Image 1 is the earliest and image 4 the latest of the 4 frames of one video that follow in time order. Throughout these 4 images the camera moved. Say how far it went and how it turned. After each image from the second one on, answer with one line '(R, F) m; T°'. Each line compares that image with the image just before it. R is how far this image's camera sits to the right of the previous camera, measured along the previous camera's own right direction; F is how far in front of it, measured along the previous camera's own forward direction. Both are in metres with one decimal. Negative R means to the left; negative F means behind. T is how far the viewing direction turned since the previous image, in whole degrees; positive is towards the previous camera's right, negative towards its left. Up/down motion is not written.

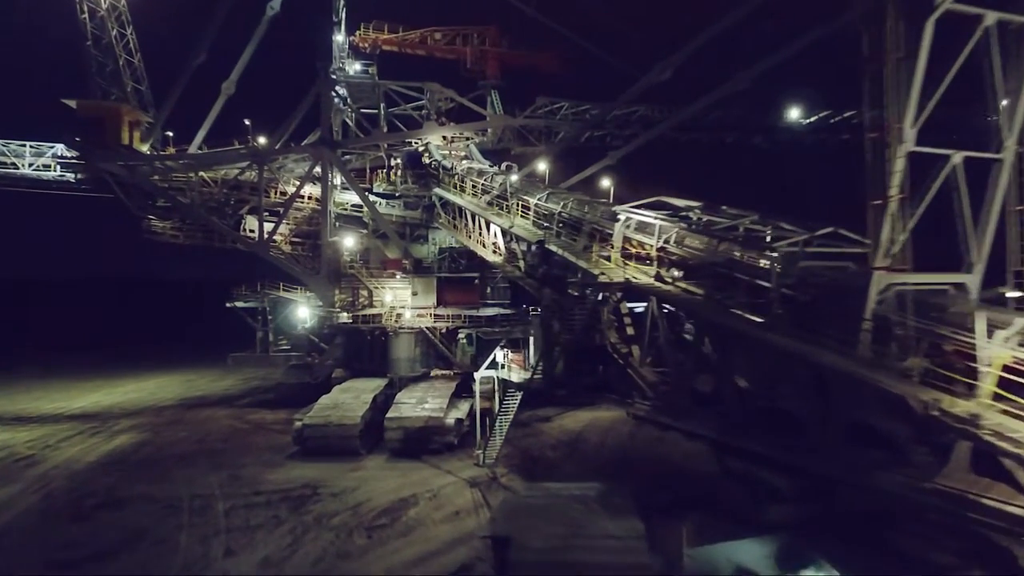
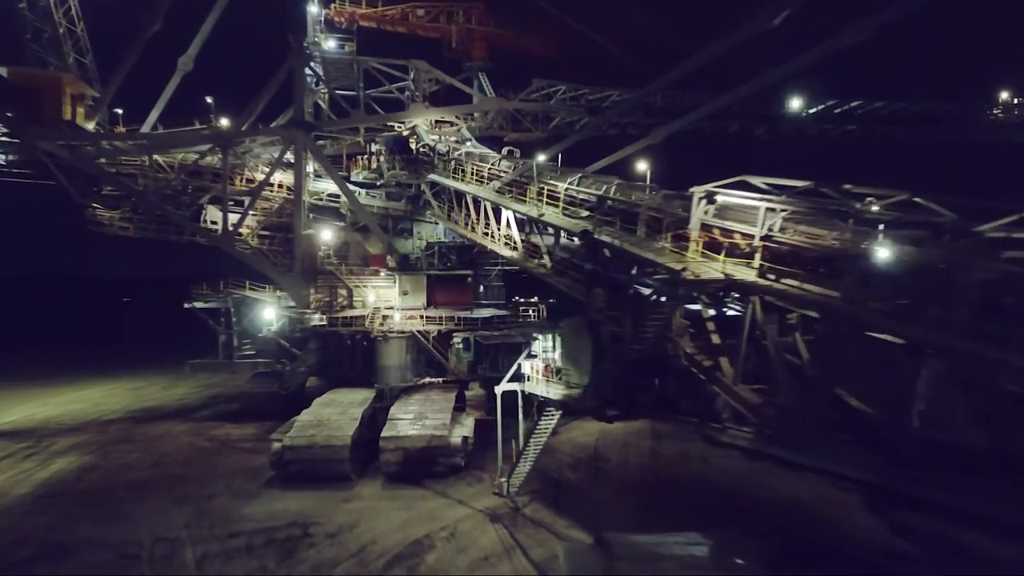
(-2.0, +3.2) m; +4°
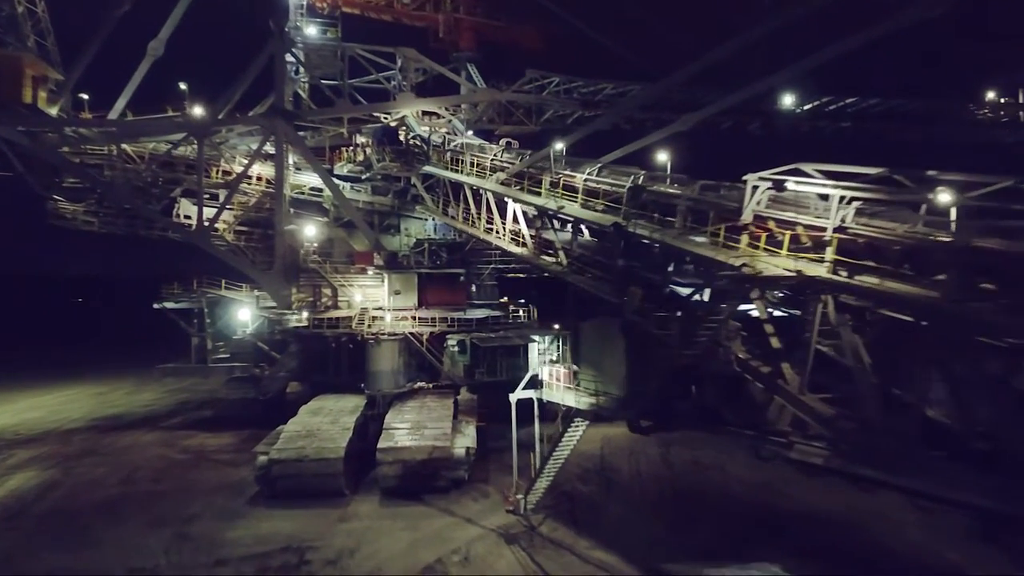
(-1.2, +1.5) m; +3°
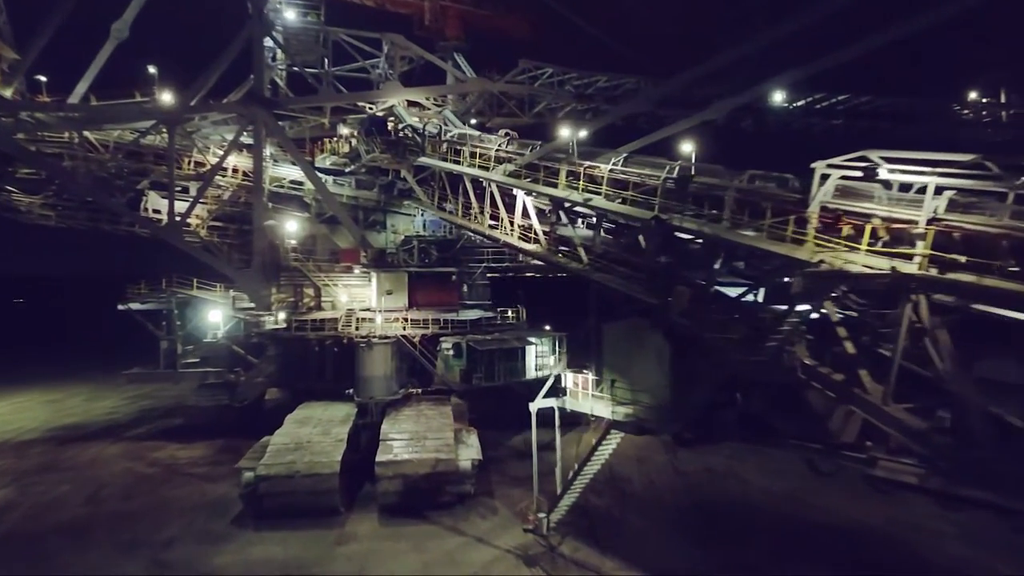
(-1.3, +1.5) m; +3°
